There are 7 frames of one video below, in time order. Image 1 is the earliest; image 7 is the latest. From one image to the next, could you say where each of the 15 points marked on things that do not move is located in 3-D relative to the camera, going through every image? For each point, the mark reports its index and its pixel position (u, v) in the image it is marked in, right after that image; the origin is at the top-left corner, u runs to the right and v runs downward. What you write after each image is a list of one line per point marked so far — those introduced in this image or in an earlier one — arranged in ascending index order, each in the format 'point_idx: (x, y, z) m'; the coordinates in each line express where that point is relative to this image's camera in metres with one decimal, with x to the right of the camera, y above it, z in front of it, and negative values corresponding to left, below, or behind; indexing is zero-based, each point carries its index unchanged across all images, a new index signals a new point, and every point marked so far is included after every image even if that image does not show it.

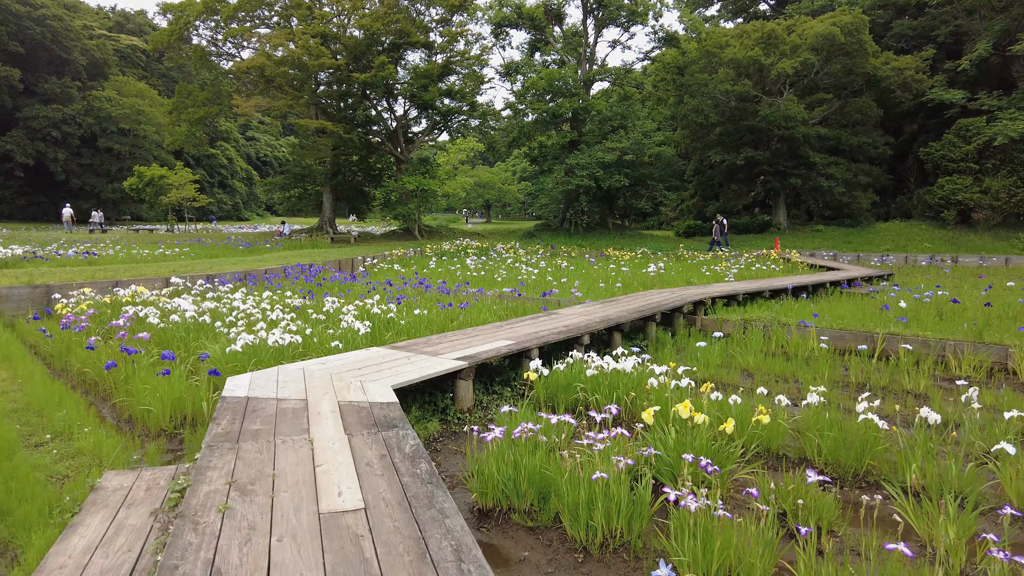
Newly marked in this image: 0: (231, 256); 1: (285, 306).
0: (-5.3, +0.6, +12.5) m
1: (-2.0, -0.2, +5.7) m
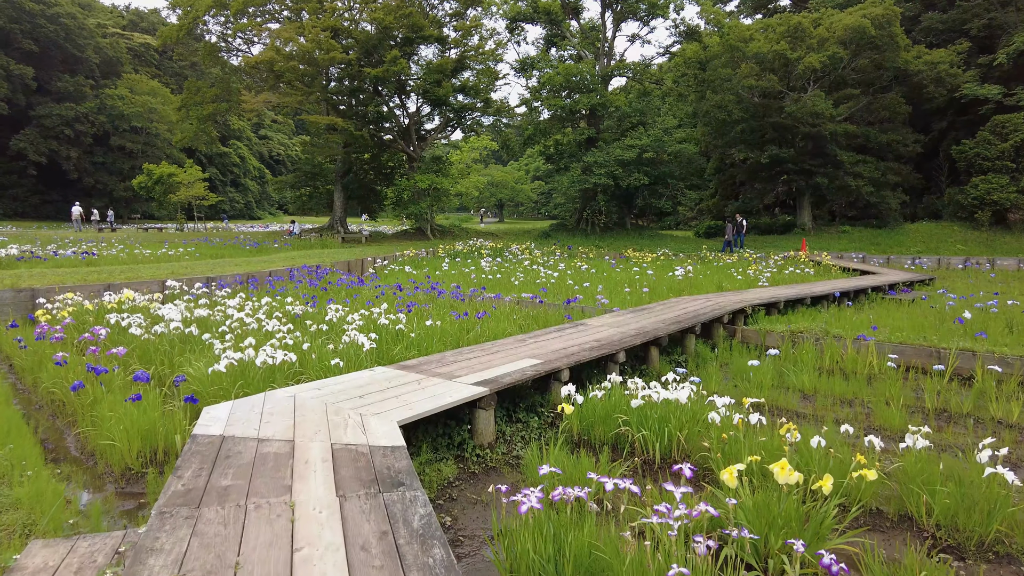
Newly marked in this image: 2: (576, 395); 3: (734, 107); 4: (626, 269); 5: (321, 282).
0: (-5.0, +0.6, +12.0) m
1: (-1.8, -0.2, +5.2) m
2: (+0.3, -0.5, +3.2) m
3: (+6.1, +4.9, +18.0) m
4: (+1.8, +0.3, +10.5) m
5: (-2.2, +0.1, +7.5) m
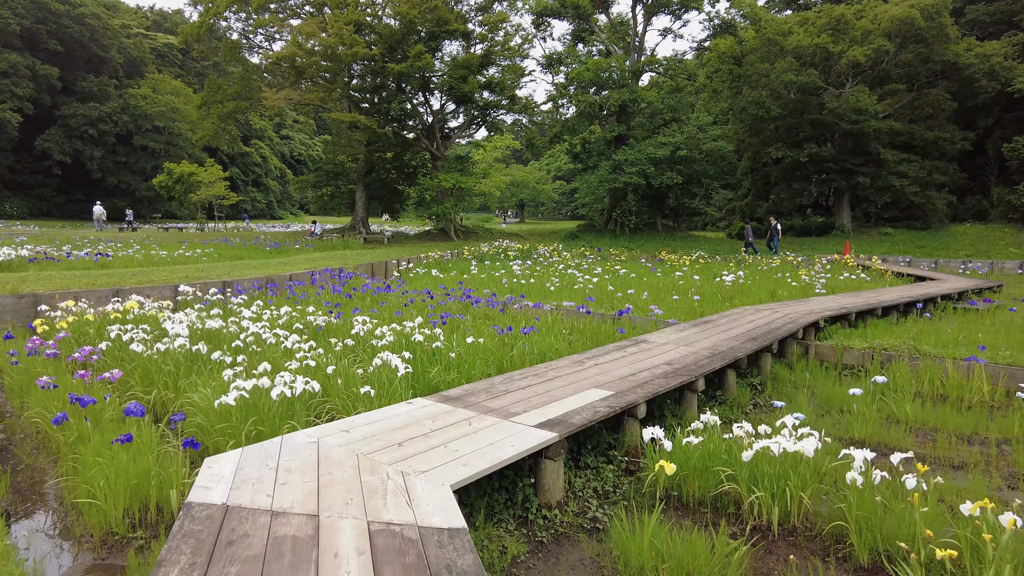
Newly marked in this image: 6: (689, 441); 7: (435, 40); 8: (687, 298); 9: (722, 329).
0: (-4.4, +0.5, +11.5) m
1: (-1.5, -0.3, +4.7) m
2: (+0.6, -0.6, +2.6) m
3: (+6.8, +4.8, +17.2) m
4: (+2.3, +0.2, +9.8) m
5: (-1.8, 0.0, +7.0) m
6: (+0.7, -0.6, +2.5) m
7: (-2.1, +6.8, +17.9) m
8: (+1.9, -0.1, +7.3) m
9: (+1.5, -0.3, +4.8) m
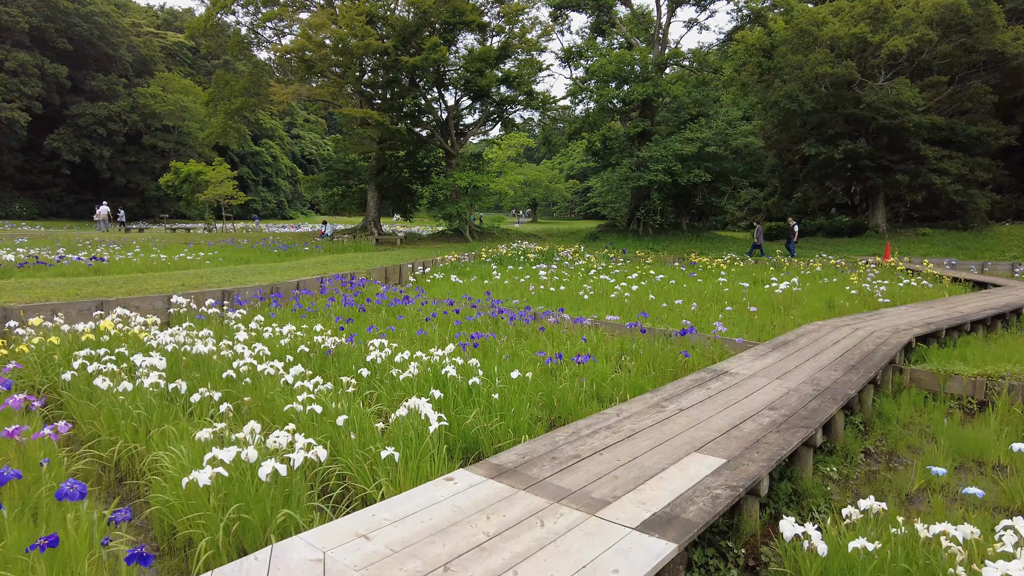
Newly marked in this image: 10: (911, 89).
0: (-4.1, +0.4, +10.8) m
1: (-1.2, -0.4, +3.9) m
2: (+0.8, -0.7, +1.8) m
3: (+7.3, +4.7, +16.4) m
4: (+2.7, +0.1, +9.0) m
5: (-1.5, -0.1, +6.2) m
6: (+0.9, -0.7, +1.7) m
7: (-1.6, +6.7, +17.1) m
8: (+2.3, -0.2, +6.5) m
9: (+1.8, -0.4, +4.0) m
10: (+9.3, +4.6, +15.4) m
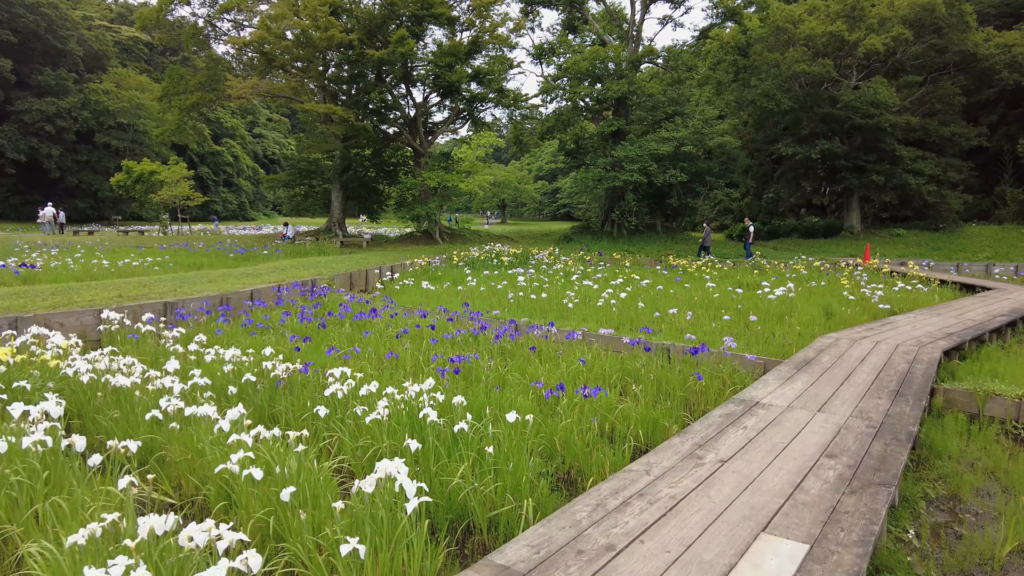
0: (-4.5, +0.3, +10.0) m
1: (-1.3, -0.5, +3.3) m
2: (+0.9, -0.8, +1.2) m
3: (+6.6, +4.7, +16.1) m
4: (+2.3, 0.0, +8.6) m
5: (-1.6, -0.2, +5.6) m
6: (+1.0, -0.8, +1.2) m
7: (-2.3, +6.6, +16.5) m
8: (+2.1, -0.3, +6.0) m
9: (+1.7, -0.5, +3.5) m
10: (+8.6, +4.6, +15.3) m
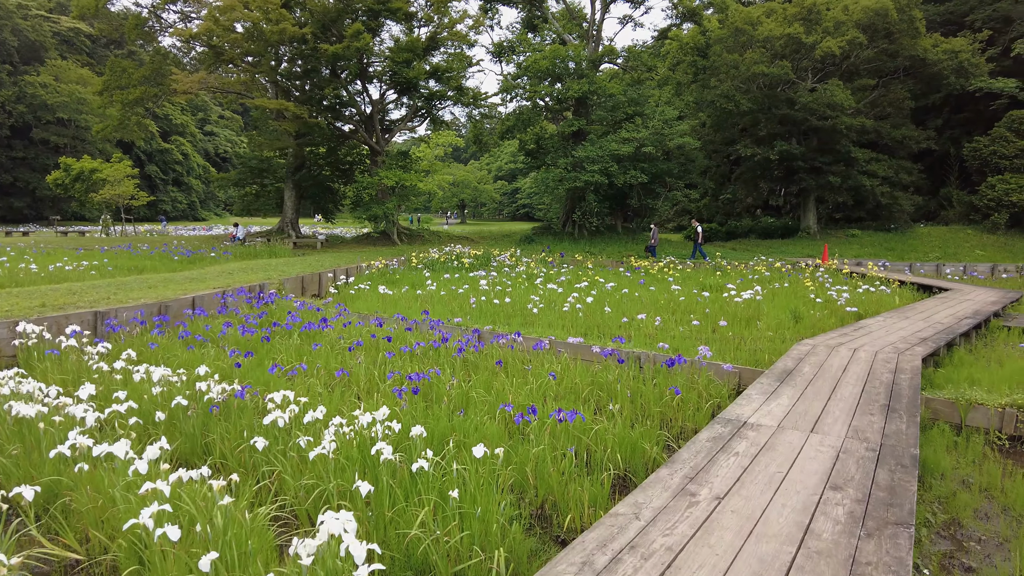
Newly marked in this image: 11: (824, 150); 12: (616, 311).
0: (-5.0, +0.2, +9.4) m
1: (-1.4, -0.5, +2.9) m
2: (+0.8, -0.8, +1.0) m
3: (+5.6, +4.7, +16.2) m
4: (+1.9, 0.0, +8.4) m
5: (-1.9, -0.2, +5.2) m
6: (+0.9, -0.8, +0.9) m
7: (-3.3, +6.5, +16.0) m
8: (+1.7, -0.3, +5.8) m
9: (+1.6, -0.5, +3.3) m
10: (+7.7, +4.6, +15.5) m
11: (+8.1, +3.6, +17.2) m
12: (+1.0, -0.2, +6.3) m
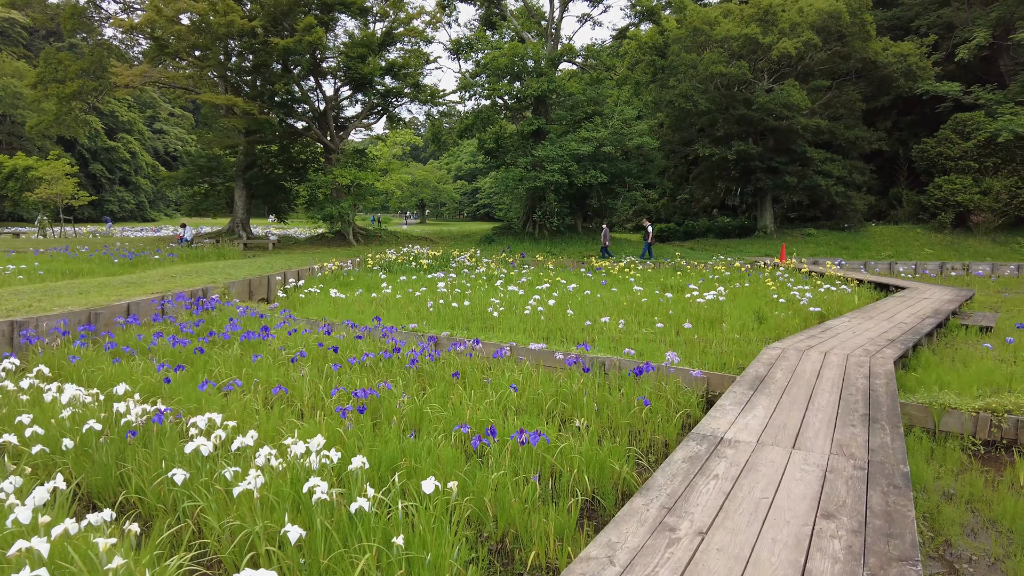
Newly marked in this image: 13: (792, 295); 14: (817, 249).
0: (-5.6, +0.2, +8.9) m
1: (-1.6, -0.6, +2.5) m
2: (+0.8, -0.8, +0.8) m
3: (+4.6, +4.7, +16.2) m
4: (+1.4, 0.0, +8.2) m
5: (-2.2, -0.3, +4.8) m
6: (+0.9, -0.8, +0.7) m
7: (-4.3, +6.4, +15.5) m
8: (+1.4, -0.4, +5.7) m
9: (+1.4, -0.5, +3.1) m
10: (+6.7, +4.6, +15.6) m
11: (+7.0, +3.6, +17.4) m
12: (+0.6, -0.2, +6.1) m
13: (+3.2, -0.1, +7.7) m
14: (+7.5, +1.0, +16.3) m
